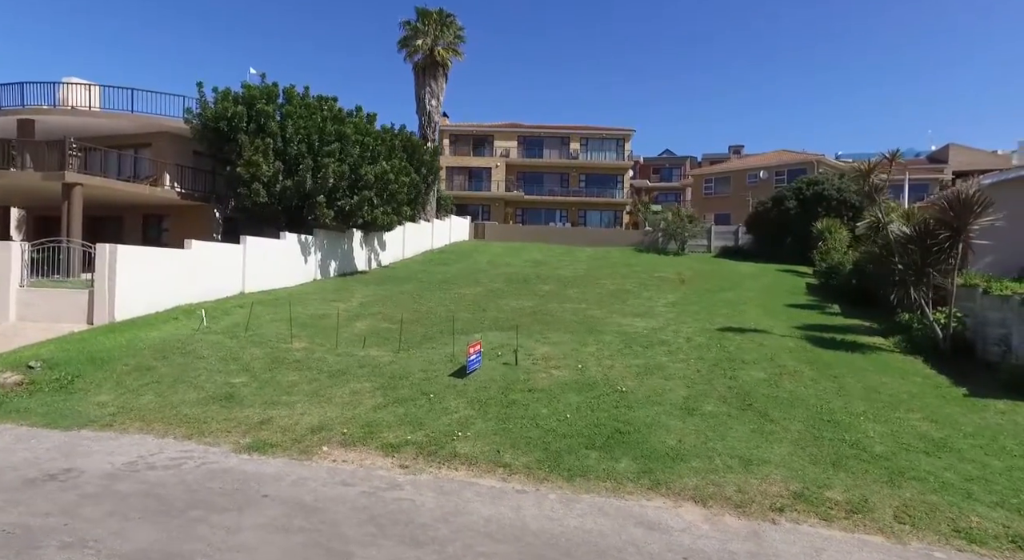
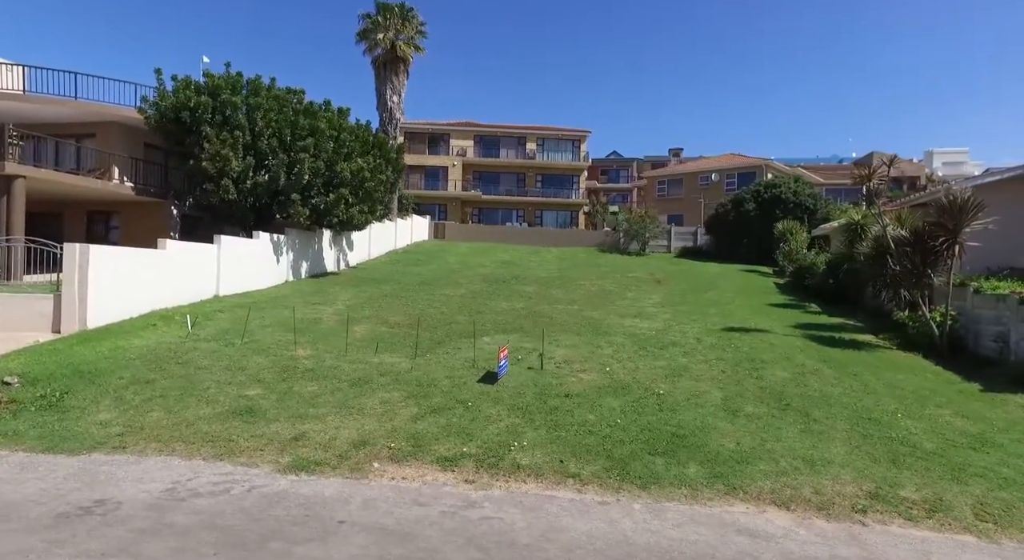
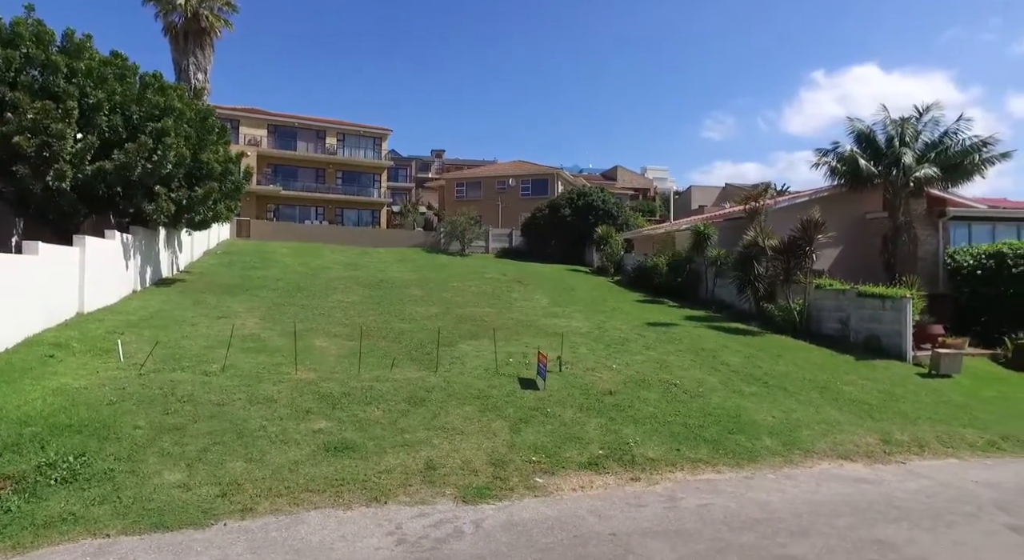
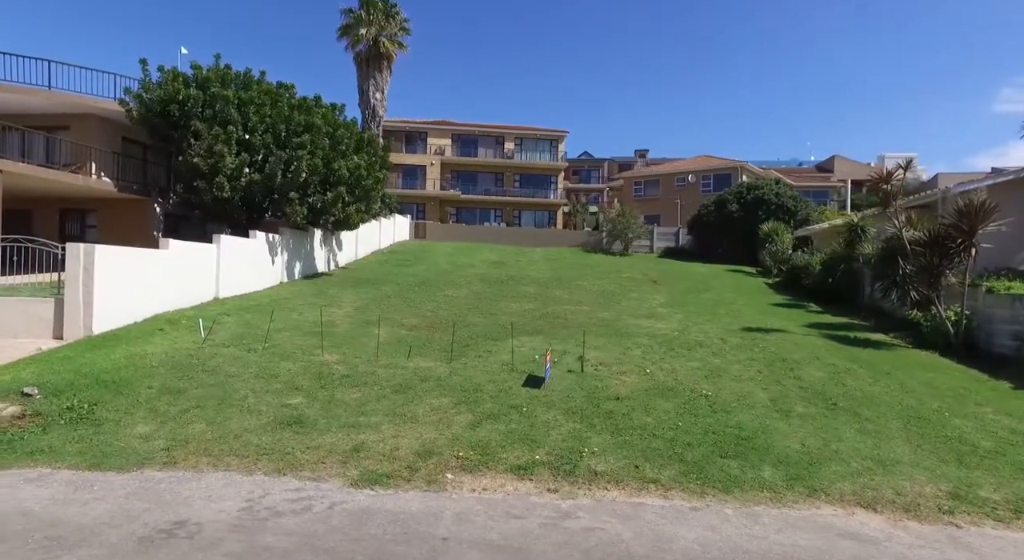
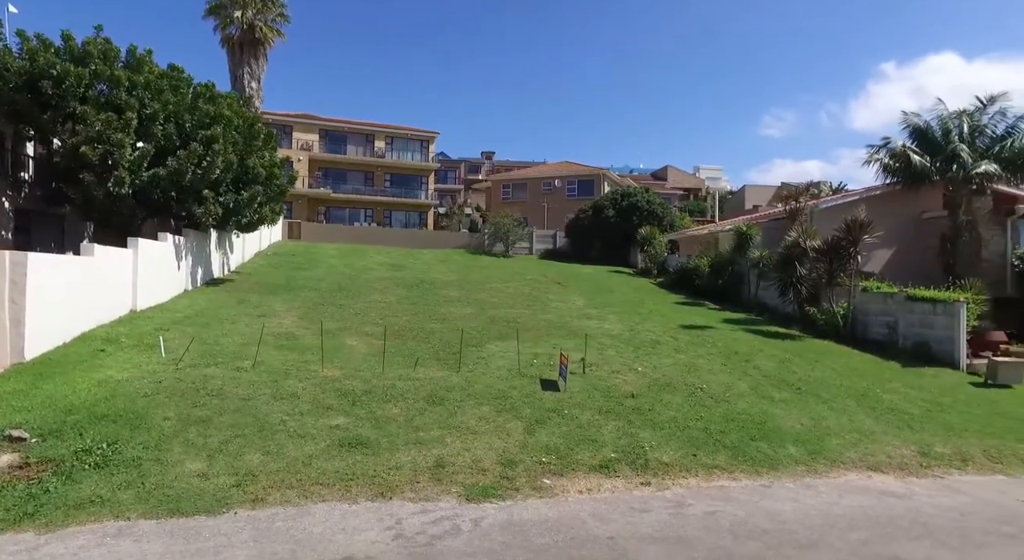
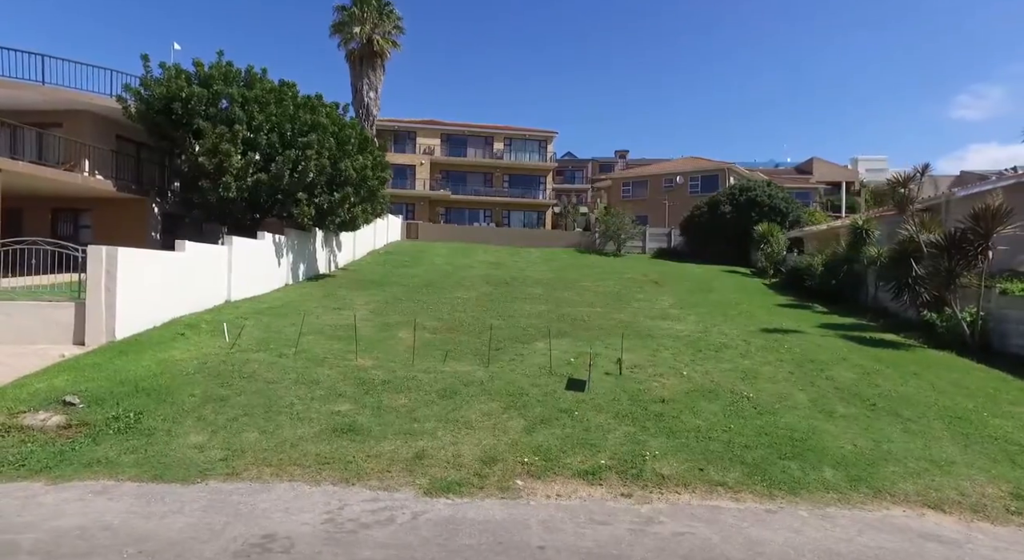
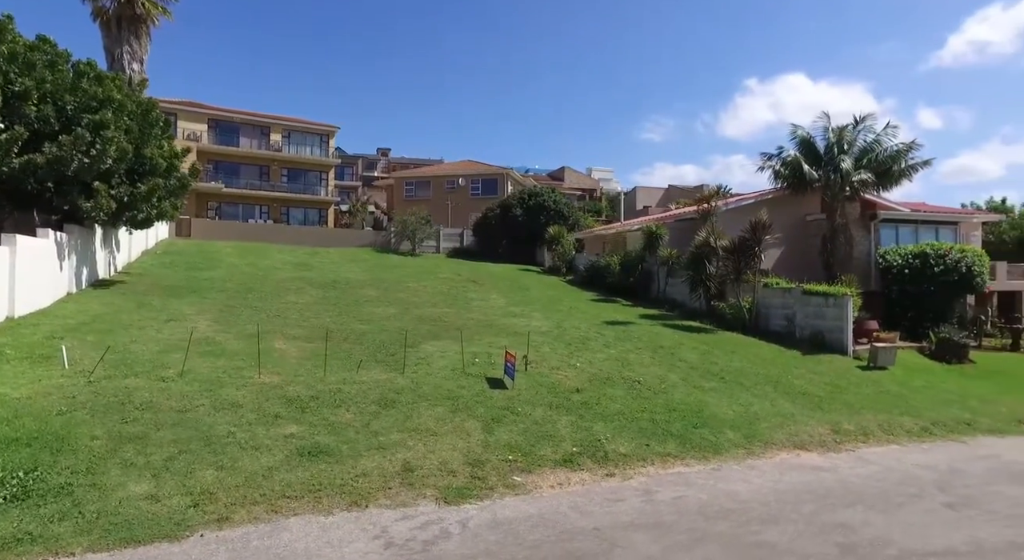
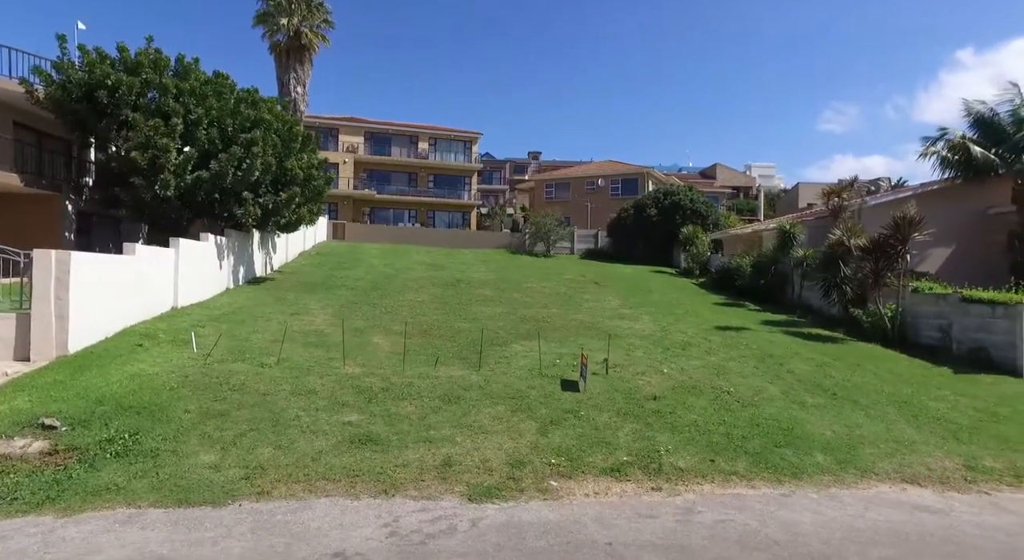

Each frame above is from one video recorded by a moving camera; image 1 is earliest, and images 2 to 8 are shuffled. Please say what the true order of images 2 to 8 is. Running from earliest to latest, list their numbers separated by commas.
2, 4, 6, 8, 5, 3, 7
